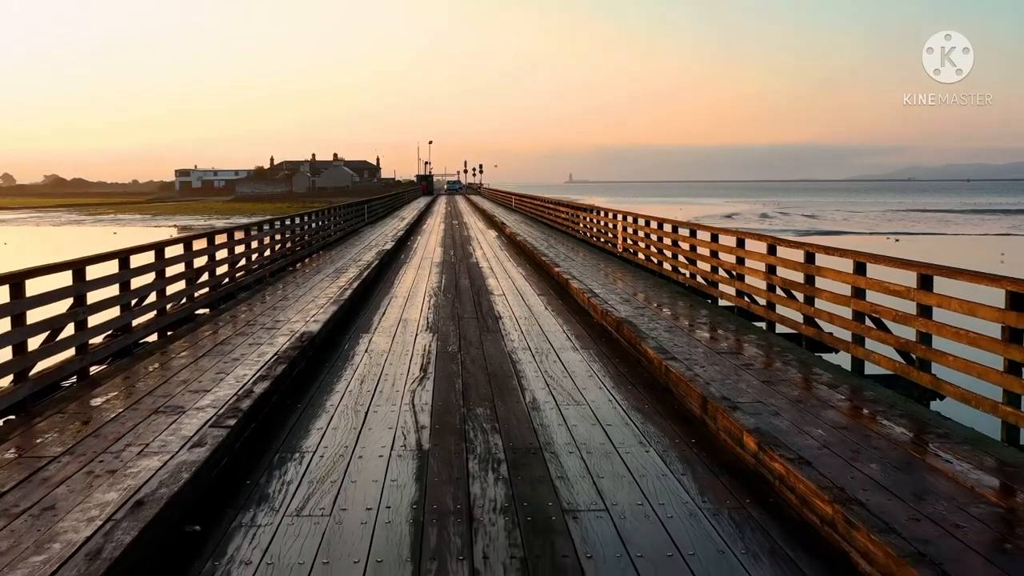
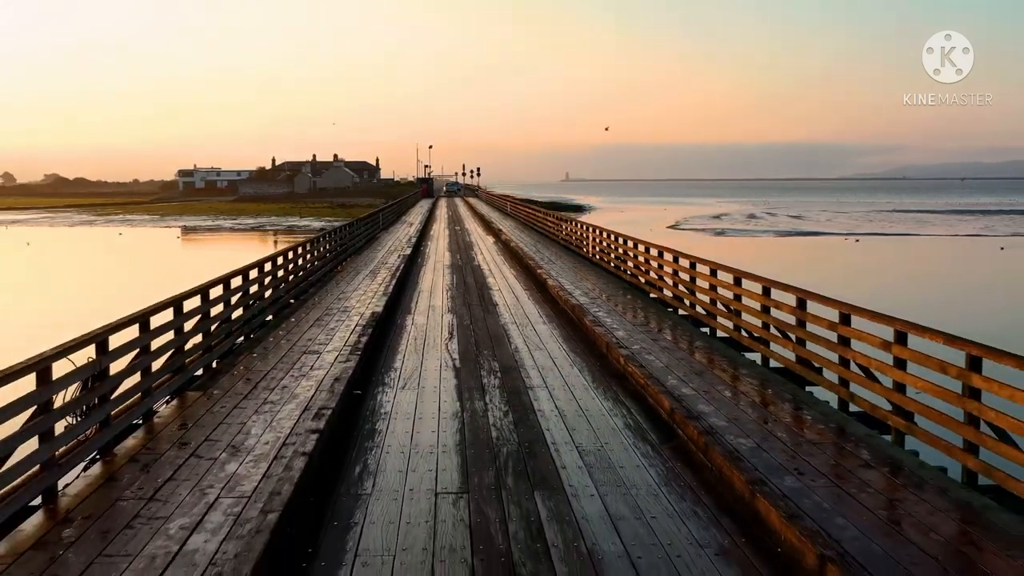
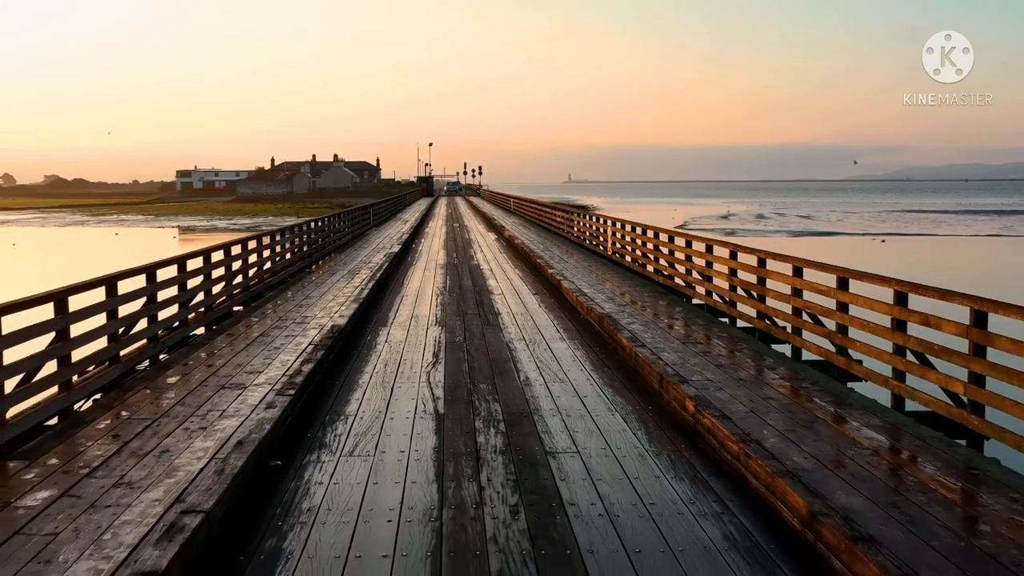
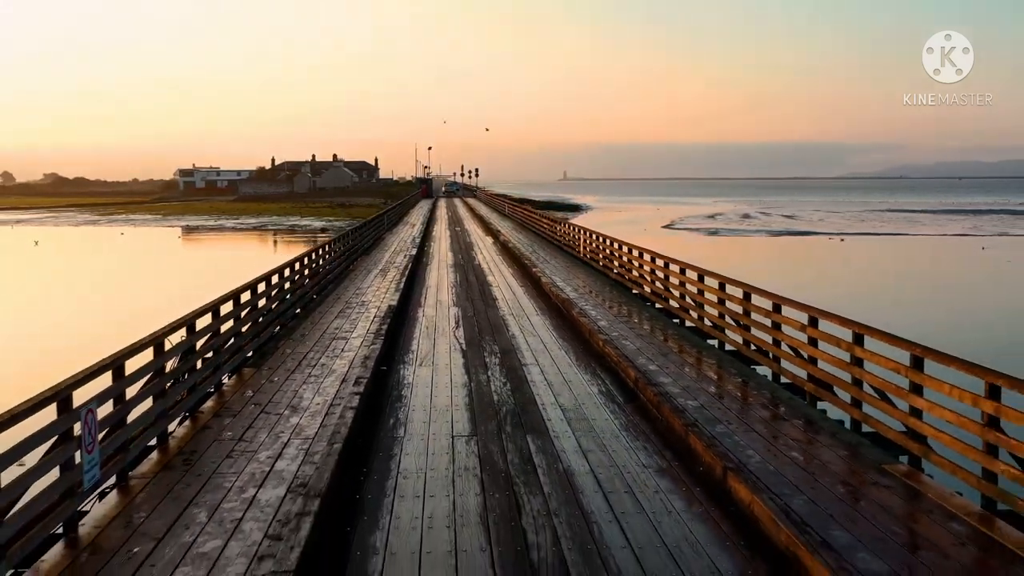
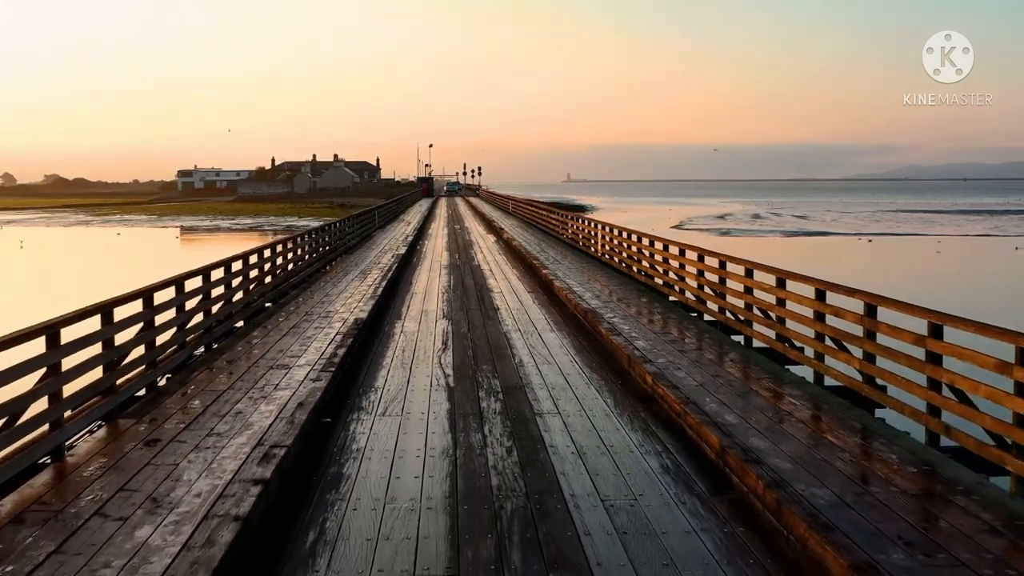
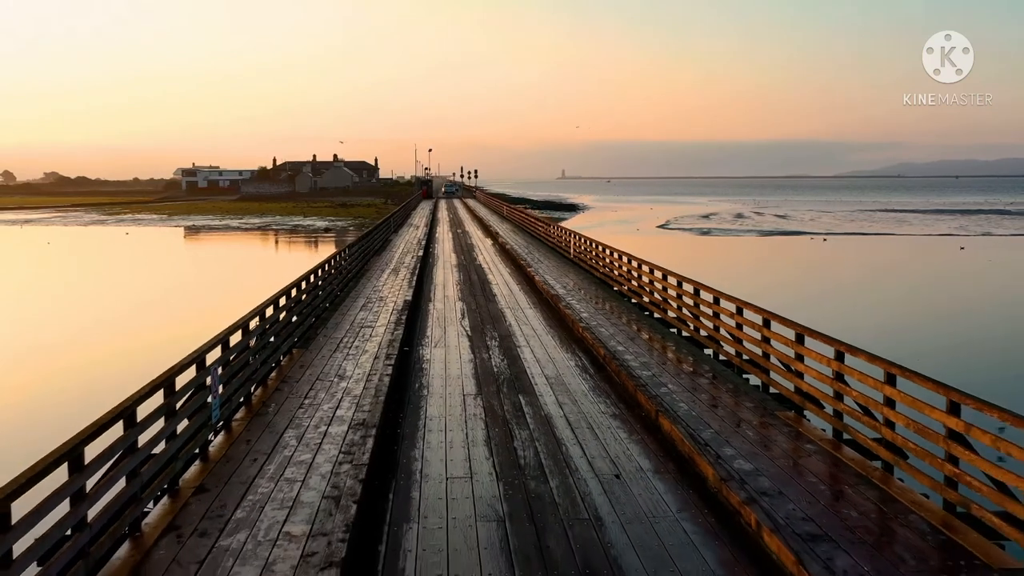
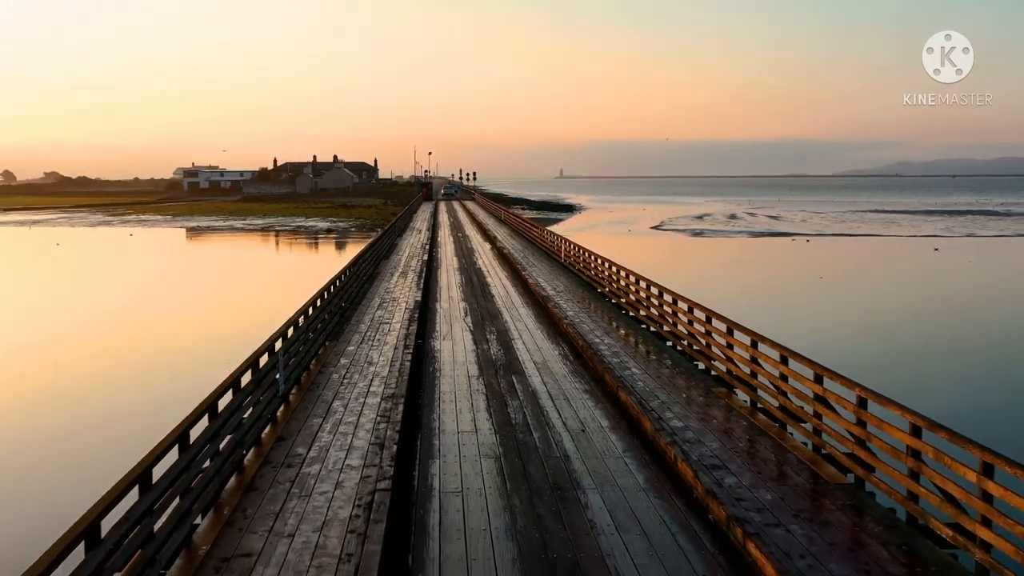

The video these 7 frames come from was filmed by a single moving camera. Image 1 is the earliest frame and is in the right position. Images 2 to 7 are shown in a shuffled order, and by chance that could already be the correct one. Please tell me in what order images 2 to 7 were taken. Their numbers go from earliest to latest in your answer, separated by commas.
3, 5, 2, 4, 6, 7
